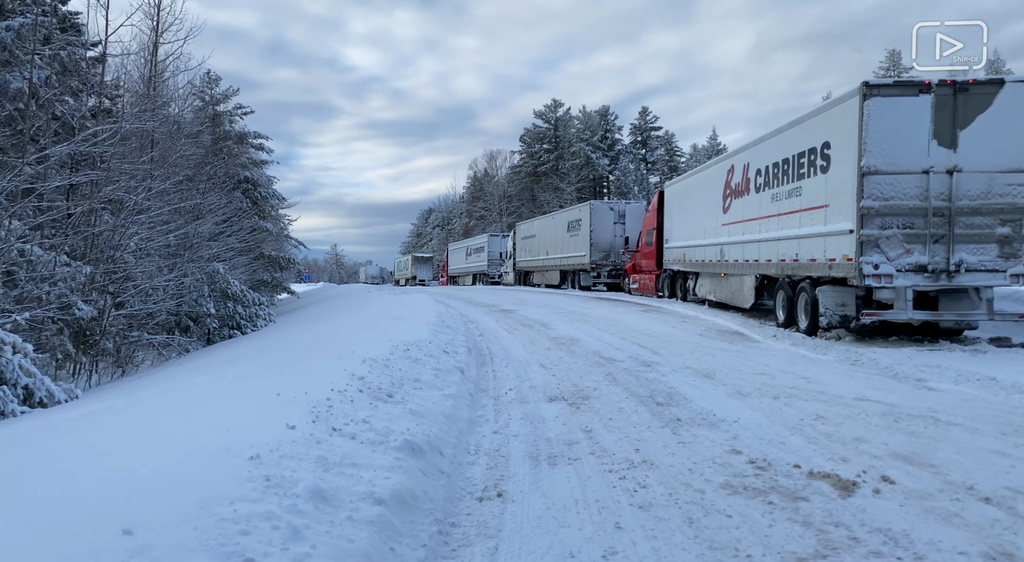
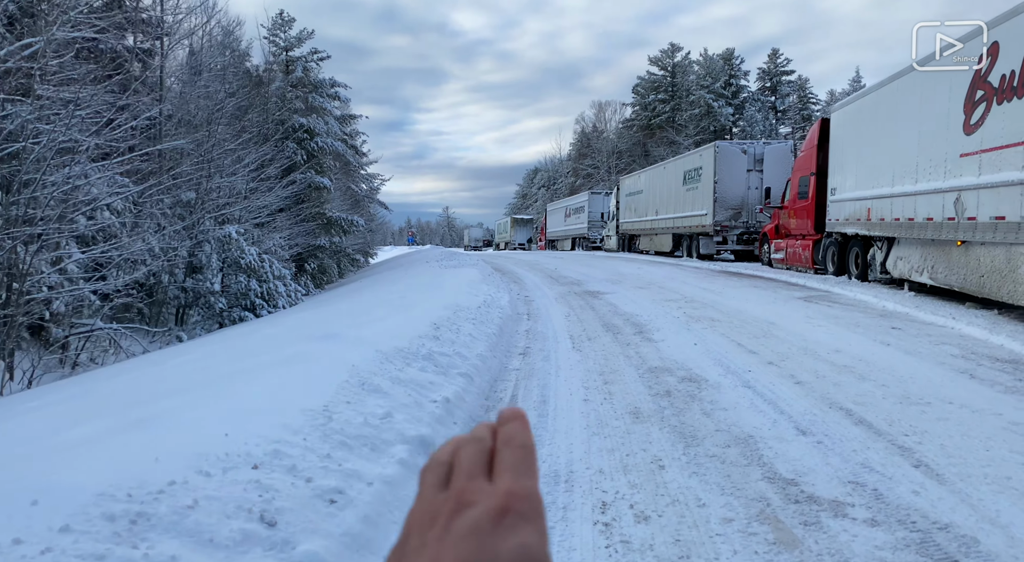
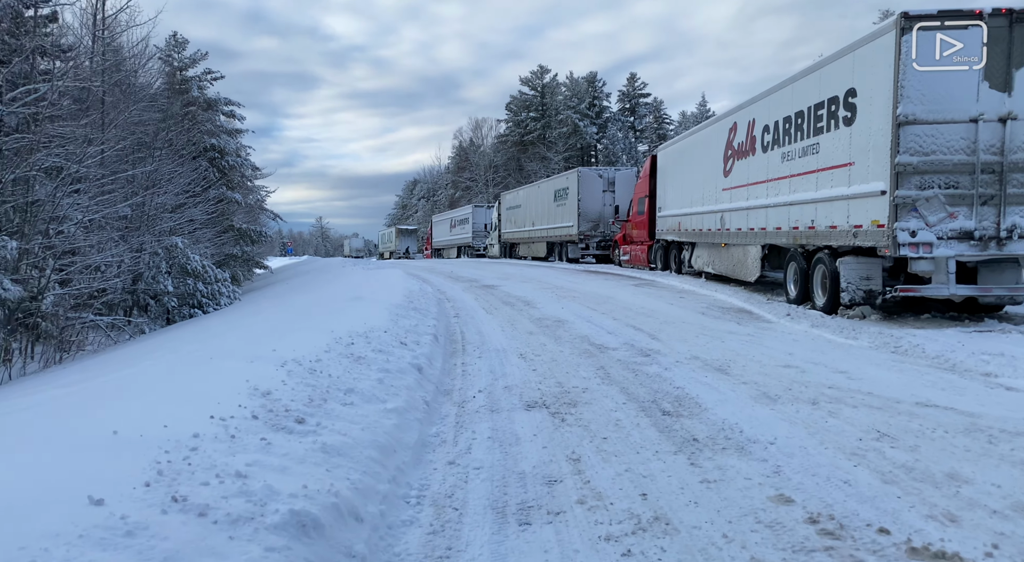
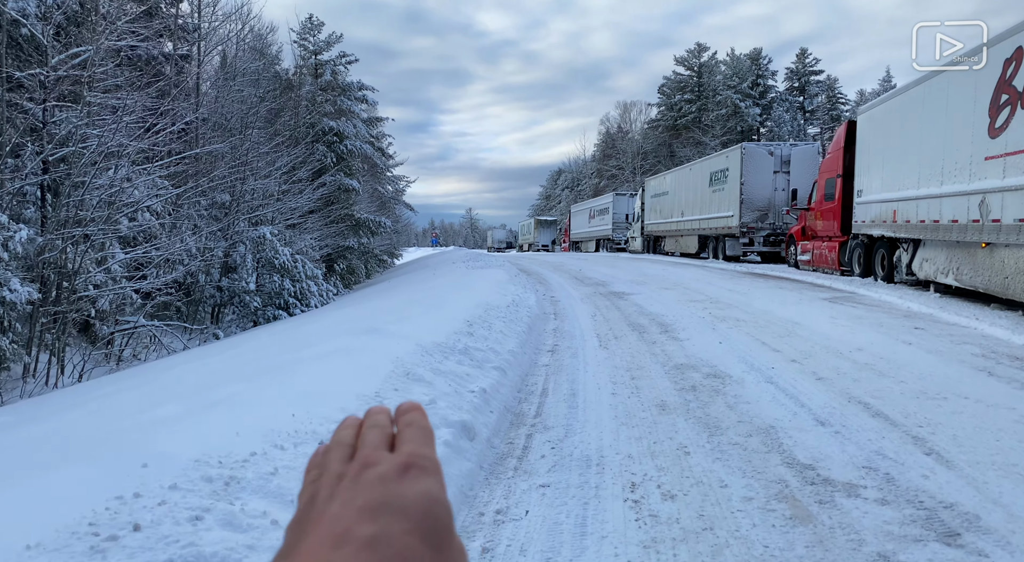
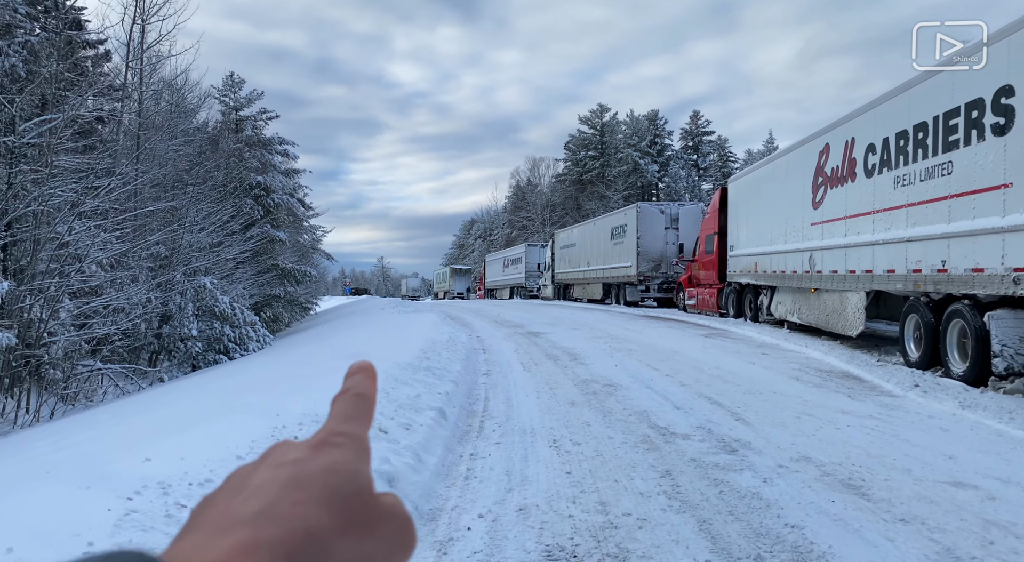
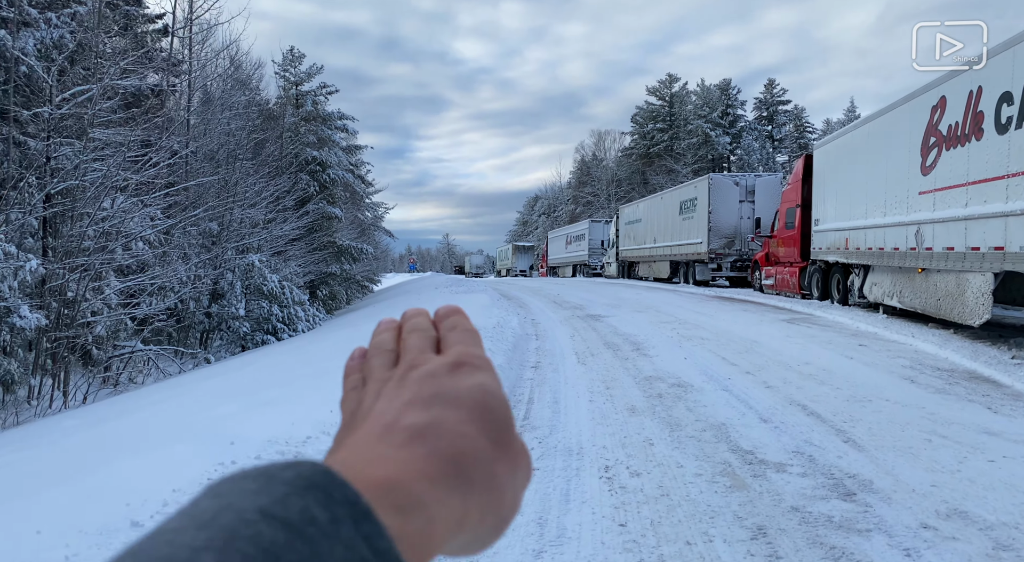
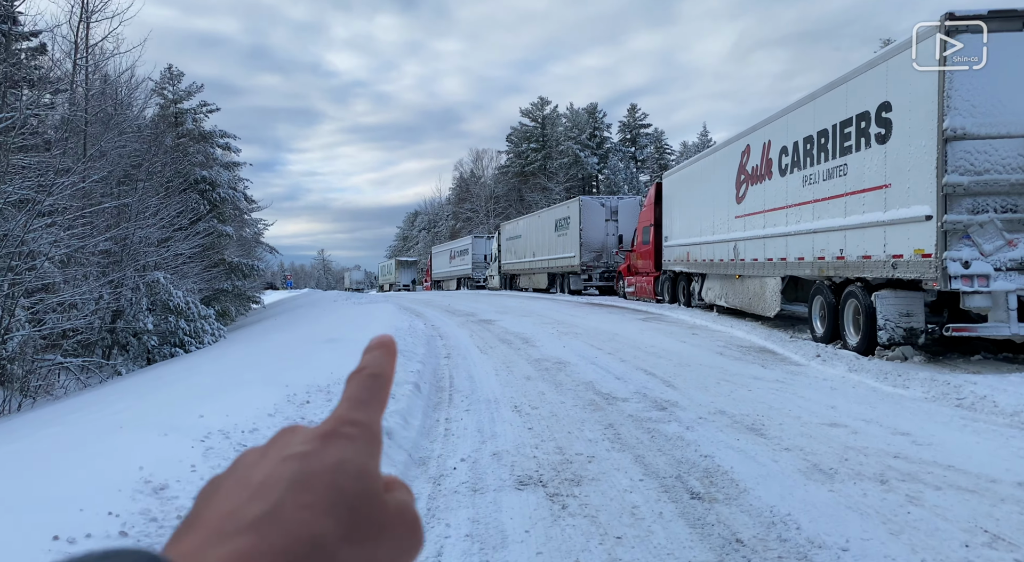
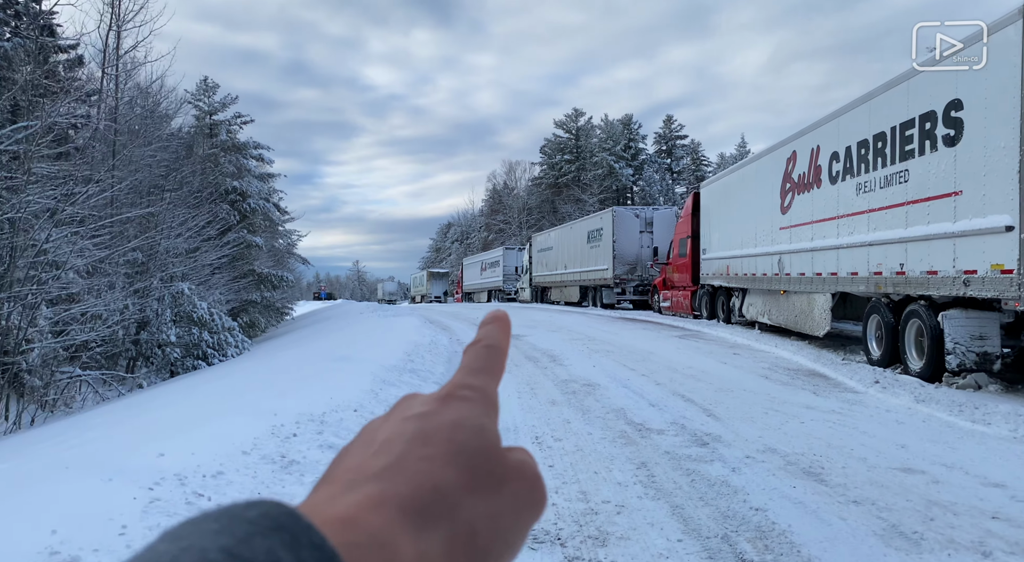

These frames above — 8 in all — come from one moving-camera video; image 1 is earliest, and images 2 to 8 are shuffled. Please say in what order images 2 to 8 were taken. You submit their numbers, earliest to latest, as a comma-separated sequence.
3, 7, 8, 5, 6, 4, 2
